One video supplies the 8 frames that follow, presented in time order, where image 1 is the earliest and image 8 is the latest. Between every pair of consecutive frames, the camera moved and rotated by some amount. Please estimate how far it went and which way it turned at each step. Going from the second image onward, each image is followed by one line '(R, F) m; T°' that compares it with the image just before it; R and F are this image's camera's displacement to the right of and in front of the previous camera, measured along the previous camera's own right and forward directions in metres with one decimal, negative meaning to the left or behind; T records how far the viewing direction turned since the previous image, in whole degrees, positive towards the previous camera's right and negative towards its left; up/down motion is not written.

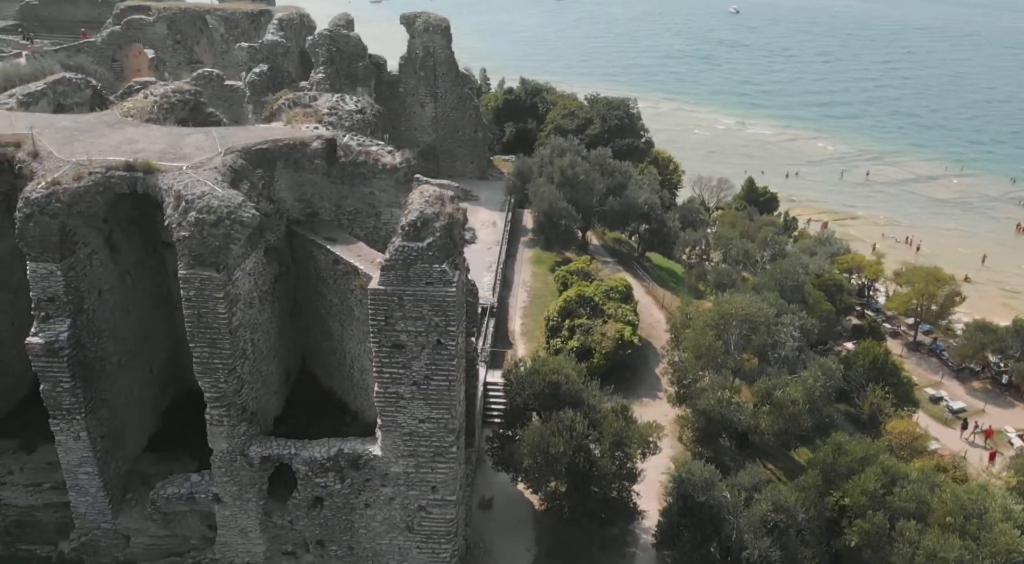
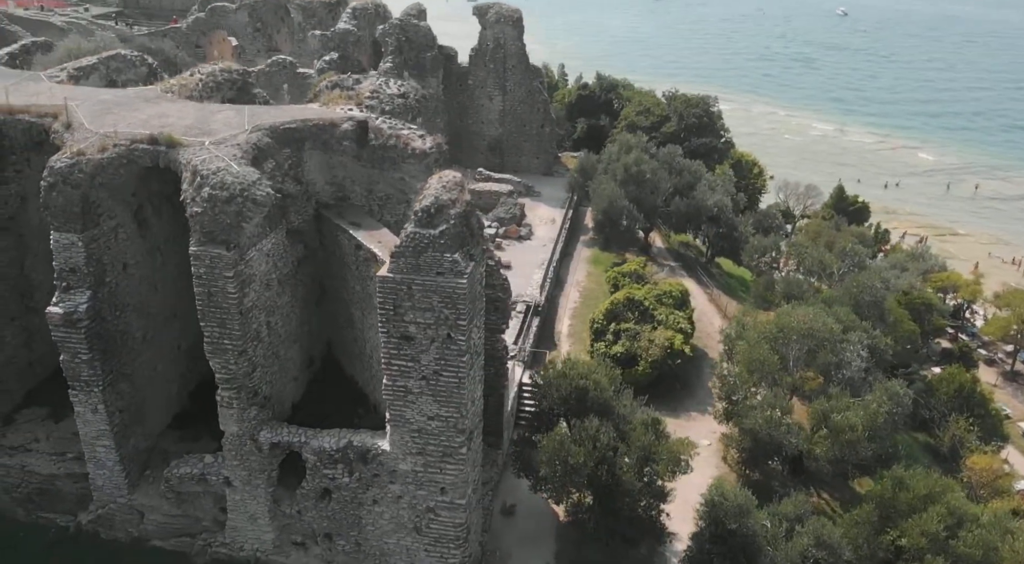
(+0.8, +0.7) m; -6°
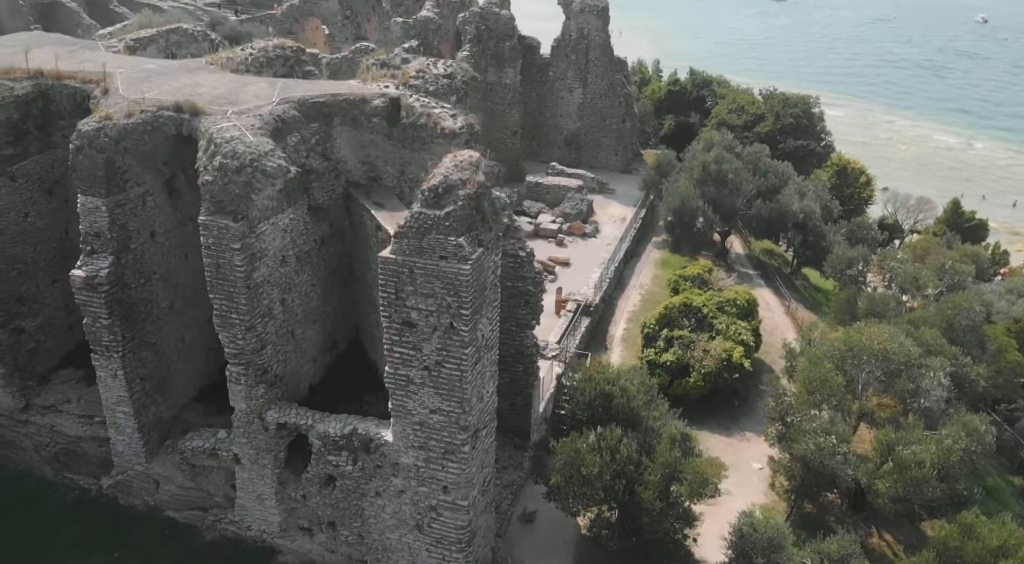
(+1.1, +0.8) m; -7°
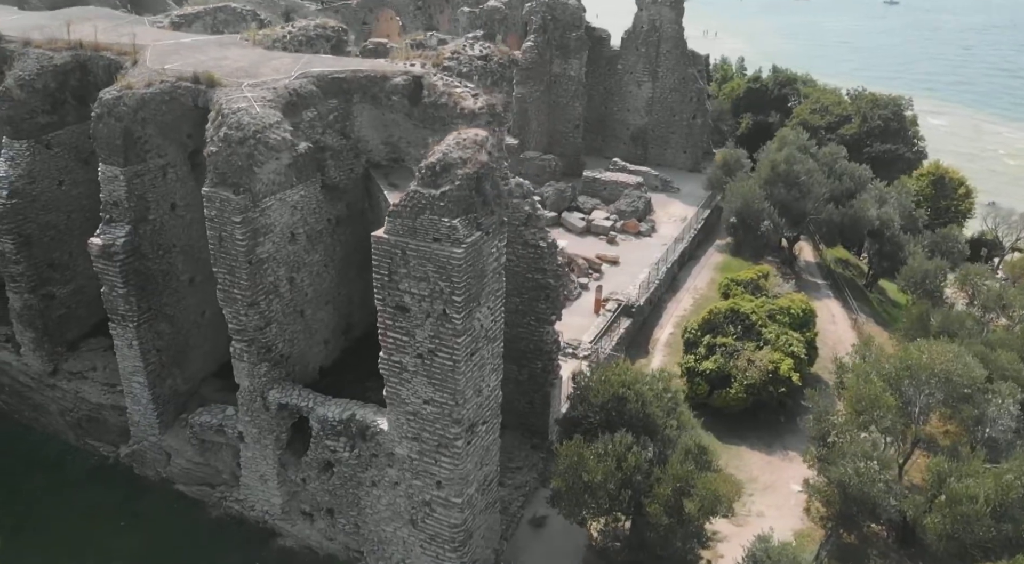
(+1.0, +0.6) m; -6°
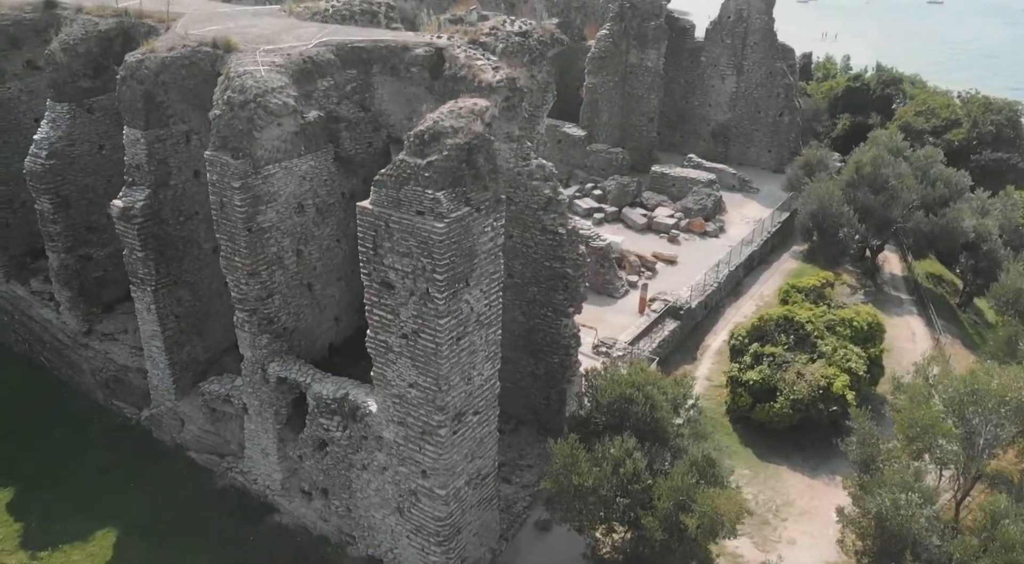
(+1.2, +0.7) m; -7°
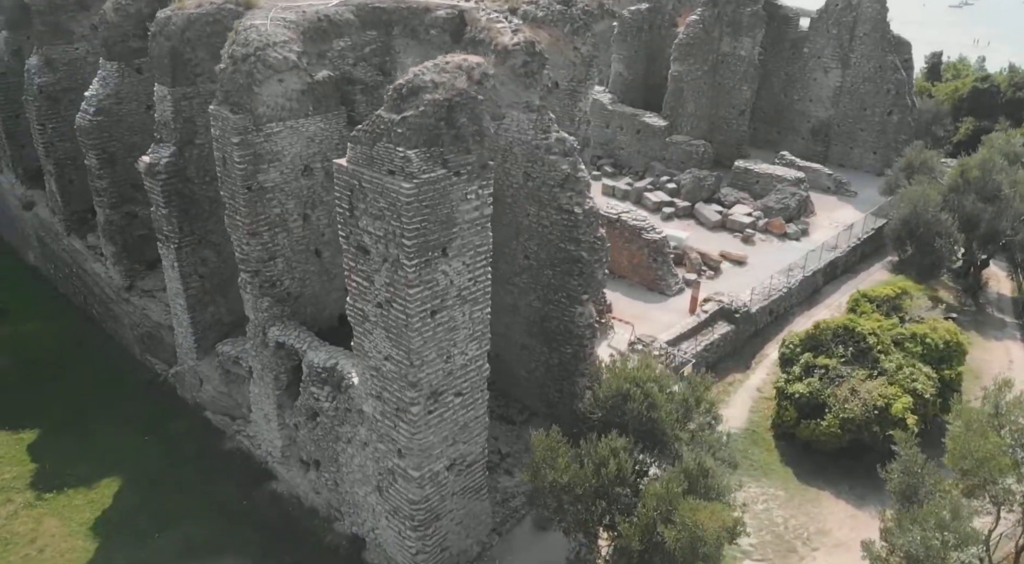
(+1.4, +0.8) m; -8°
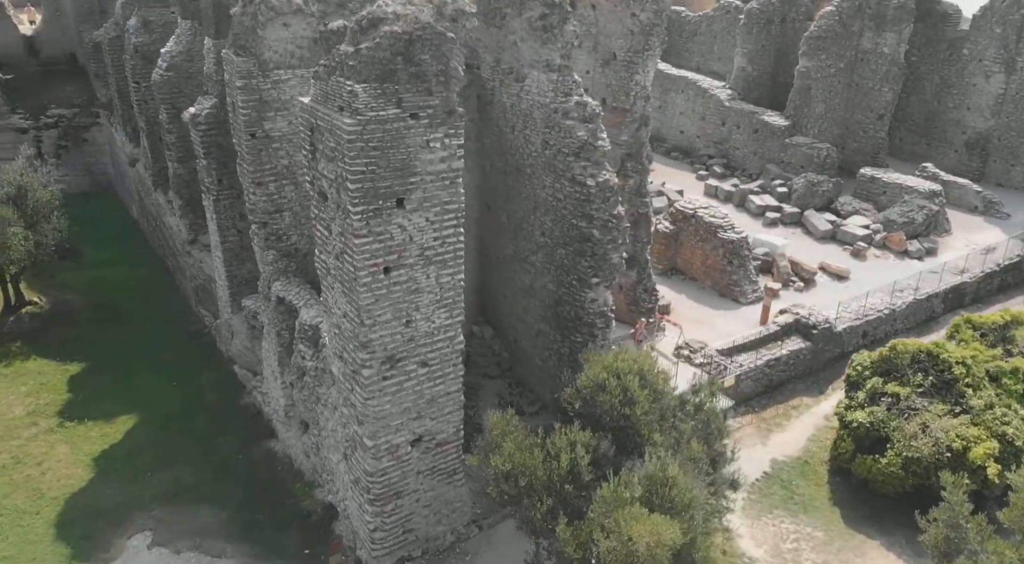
(+1.9, +1.0) m; -12°
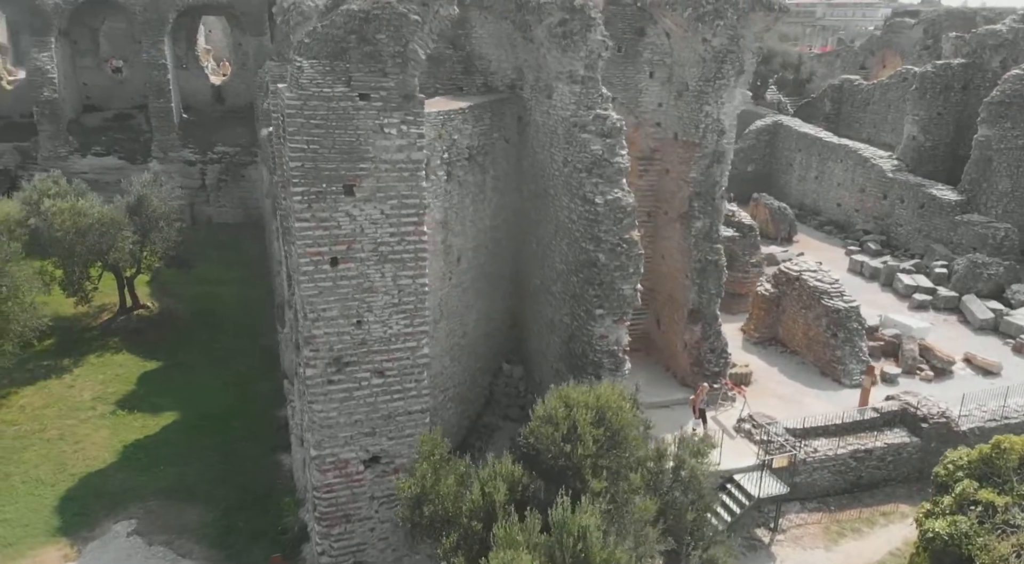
(+2.2, +1.1) m; -15°
